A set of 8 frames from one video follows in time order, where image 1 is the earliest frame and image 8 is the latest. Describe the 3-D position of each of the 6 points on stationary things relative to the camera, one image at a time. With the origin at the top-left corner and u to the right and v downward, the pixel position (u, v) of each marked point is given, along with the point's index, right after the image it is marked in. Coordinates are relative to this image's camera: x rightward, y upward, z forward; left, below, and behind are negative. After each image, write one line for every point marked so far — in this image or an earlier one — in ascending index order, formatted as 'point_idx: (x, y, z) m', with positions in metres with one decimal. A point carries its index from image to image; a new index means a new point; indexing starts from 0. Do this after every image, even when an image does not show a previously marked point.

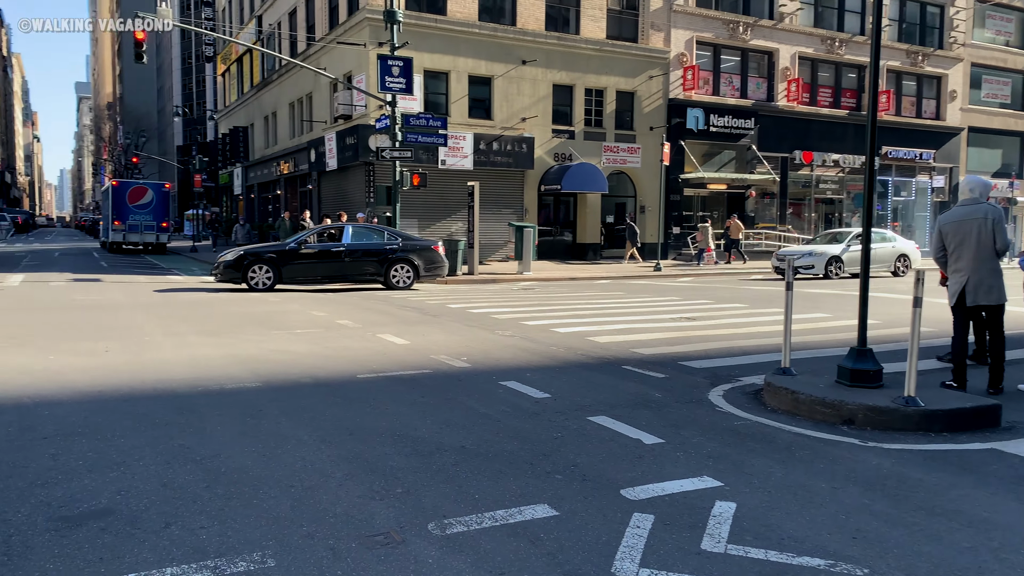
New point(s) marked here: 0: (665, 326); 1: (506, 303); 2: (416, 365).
0: (+1.9, -0.5, +10.1) m
1: (-0.2, -0.2, +13.2) m
2: (-0.9, -0.7, +7.1) m
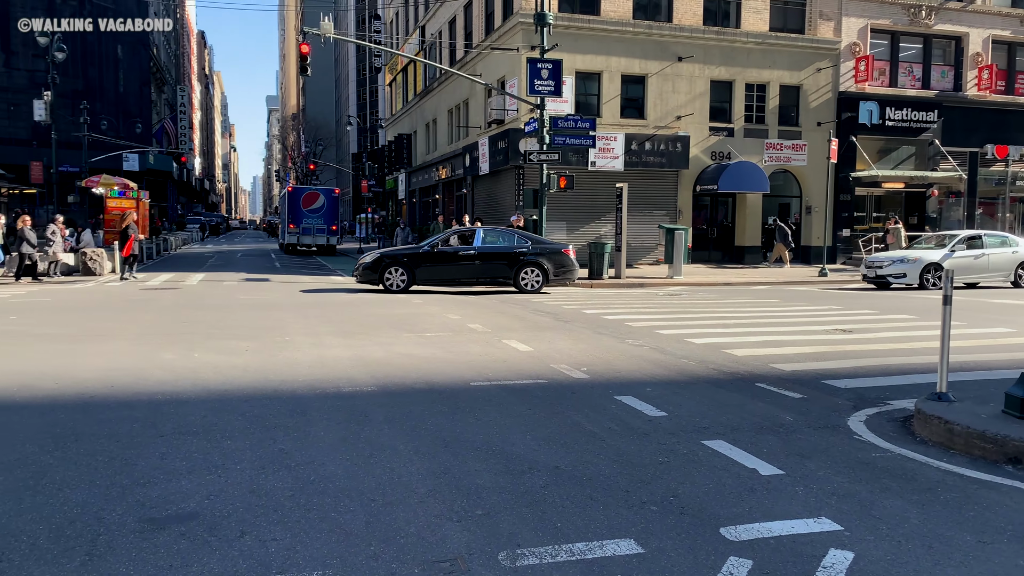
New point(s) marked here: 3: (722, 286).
0: (+3.5, -0.6, +9.3) m
1: (+2.0, -0.3, +12.8) m
2: (+0.2, -0.7, +6.9) m
3: (+5.2, +0.1, +19.7) m
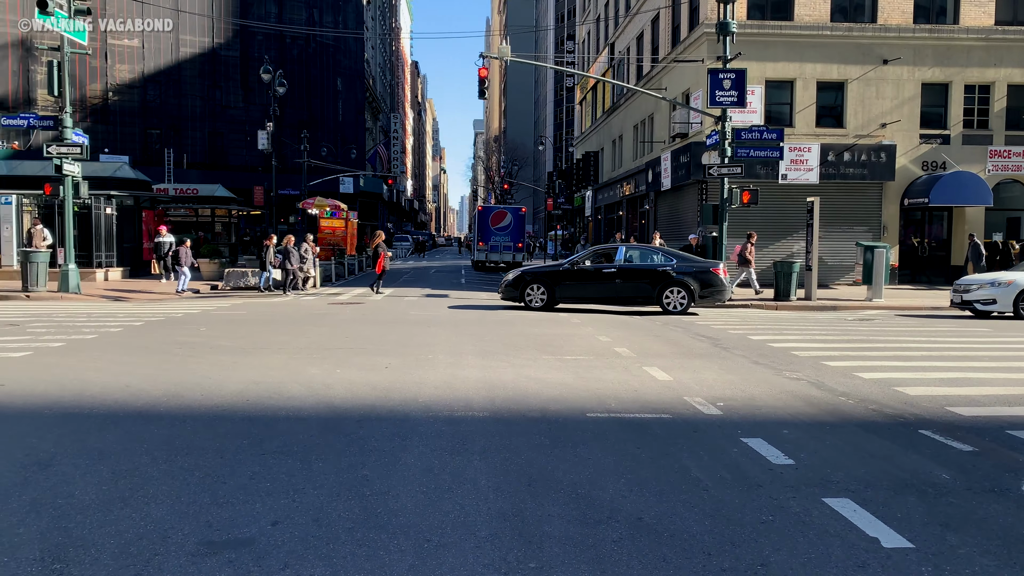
0: (+4.9, -0.9, +8.0) m
1: (+4.4, -0.7, +11.7) m
2: (+1.2, -0.9, +6.4) m
3: (+9.1, -0.5, +17.7) m
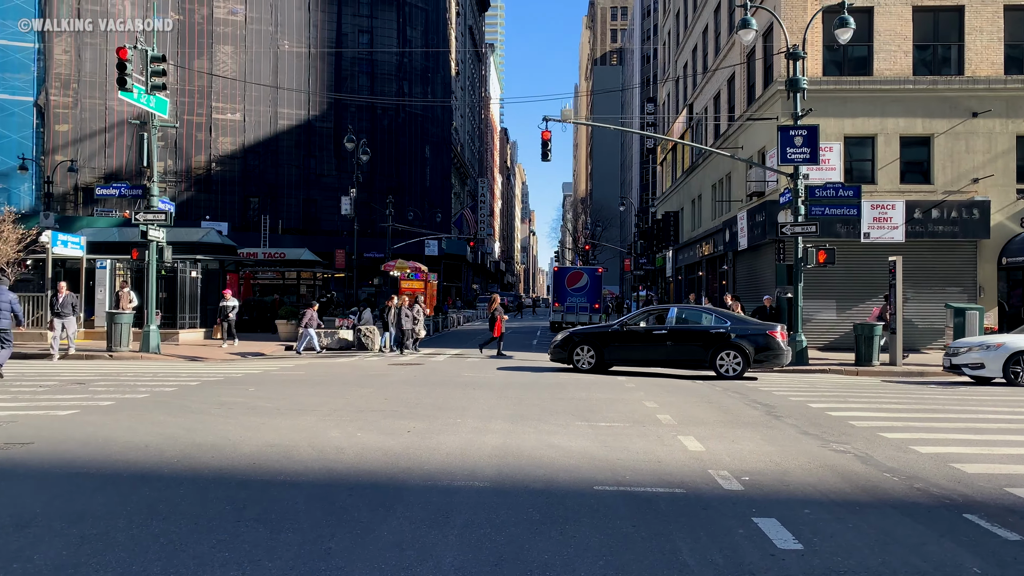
0: (+5.1, -1.5, +7.1) m
1: (+5.0, -1.5, +10.8) m
2: (+1.2, -1.4, +6.0) m
3: (+10.4, -1.8, +16.3) m
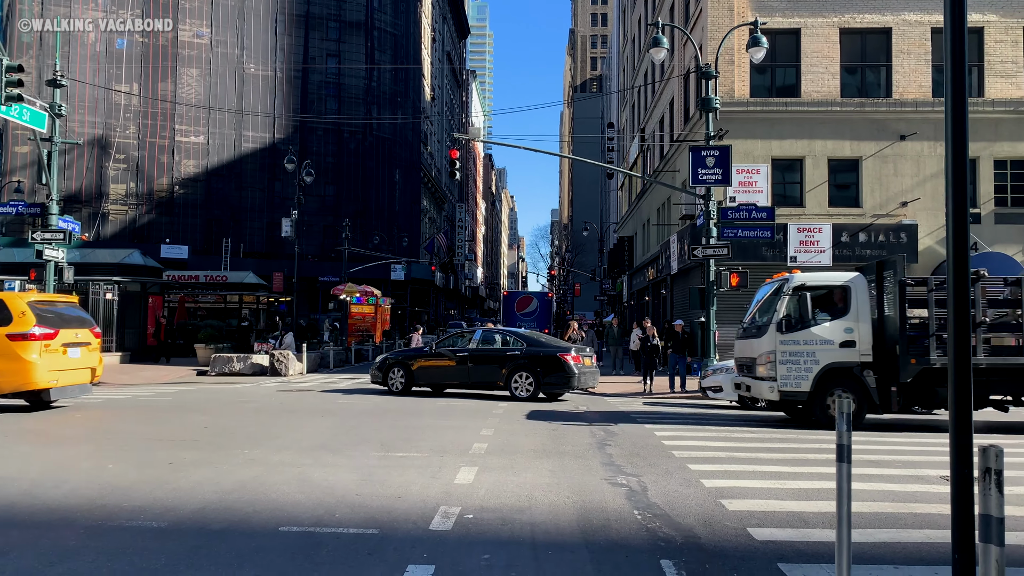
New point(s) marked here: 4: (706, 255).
0: (+3.1, -1.6, +6.5) m
1: (+2.9, -1.8, +10.3) m
2: (-0.8, -1.5, +5.3) m
3: (+8.2, -2.3, +15.8) m
4: (+4.5, +0.8, +18.9) m
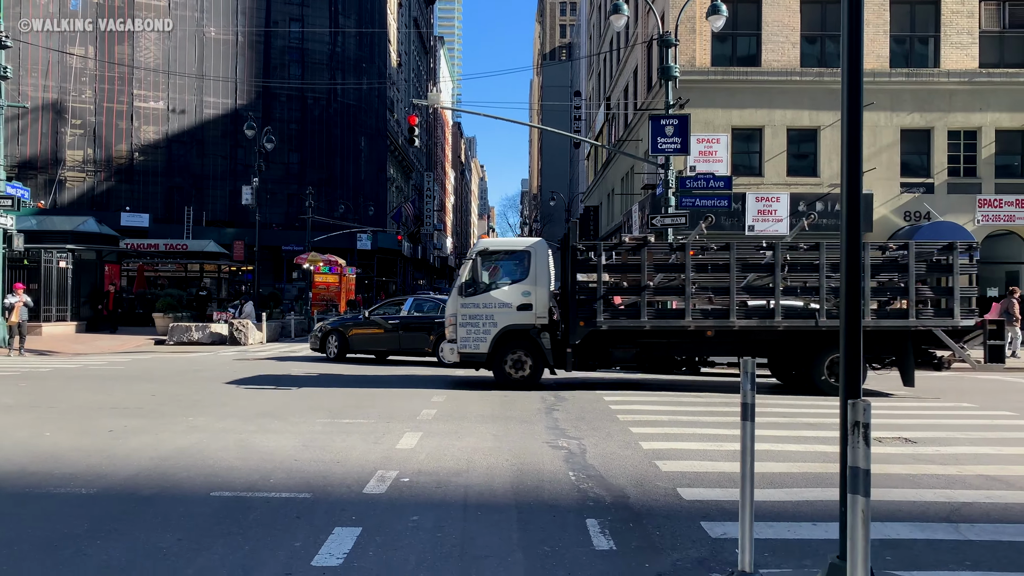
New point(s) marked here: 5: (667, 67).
0: (+2.6, -1.3, +6.7) m
1: (+2.3, -1.4, +10.4) m
2: (-1.3, -1.3, +5.3) m
3: (+7.4, -1.6, +16.1) m
4: (+3.6, +1.5, +19.0) m
5: (+3.6, +5.1, +18.7) m
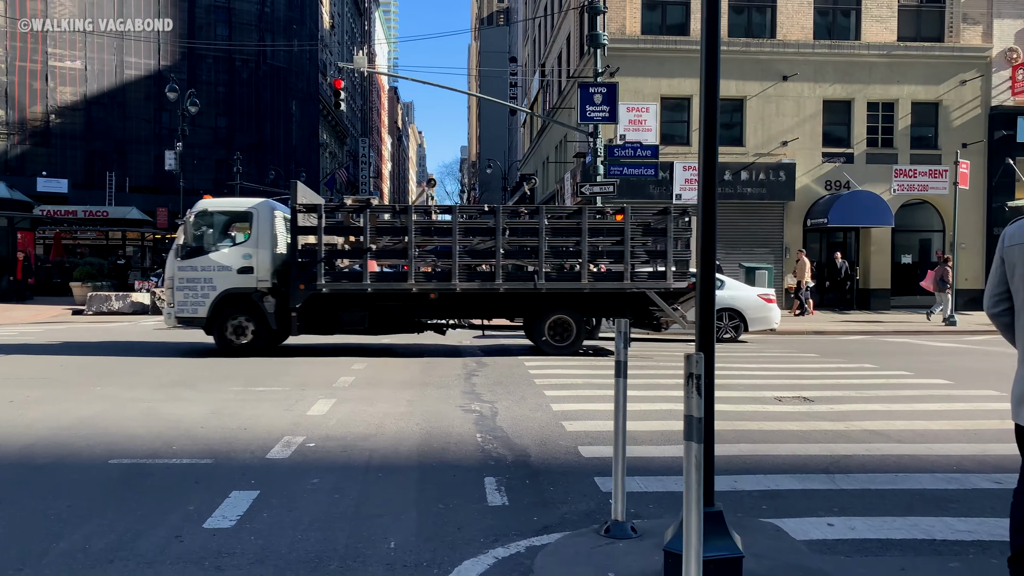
0: (+1.9, -1.1, +6.9) m
1: (+1.3, -1.0, +10.7) m
2: (-1.9, -1.1, +5.3) m
3: (+5.9, -1.0, +16.7) m
4: (+1.9, +2.3, +19.2) m
5: (+1.9, +5.9, +18.8) m
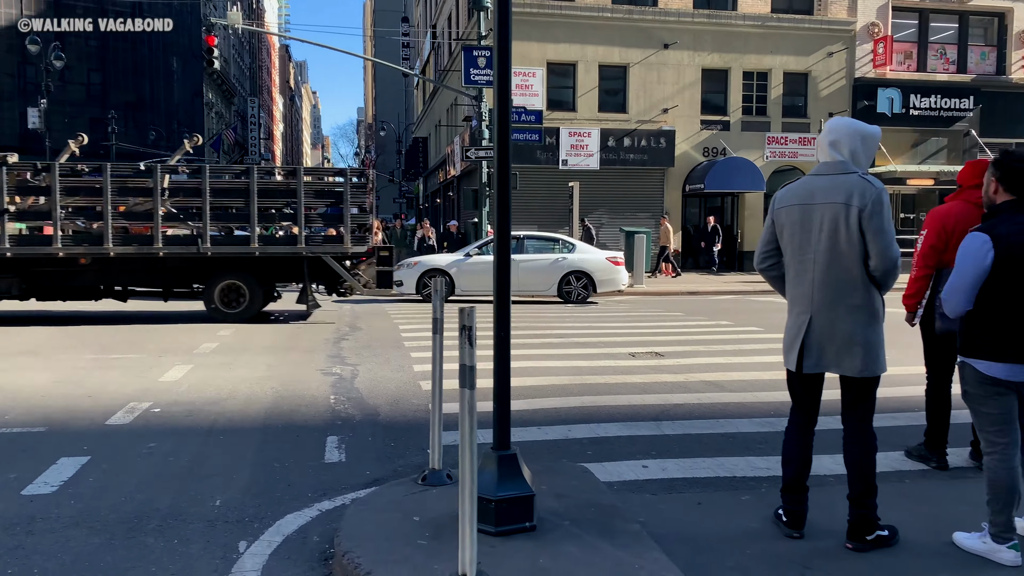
0: (+0.6, -0.7, +7.3) m
1: (-0.4, -0.5, +10.9) m
2: (-2.9, -0.8, +5.2) m
3: (+3.4, -0.2, +17.5) m
4: (-0.8, +3.1, +19.3) m
5: (-0.8, +6.7, +18.7) m
